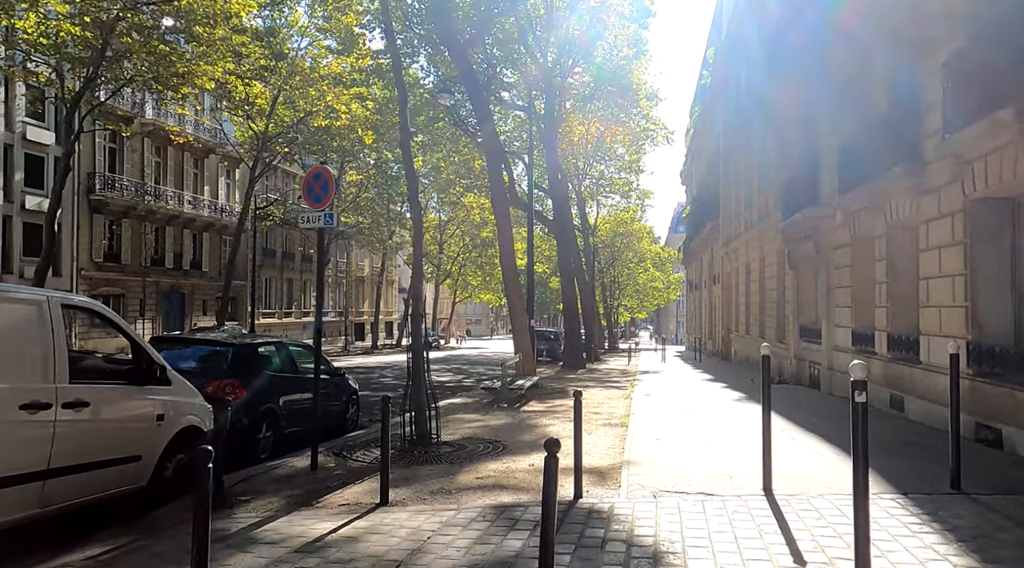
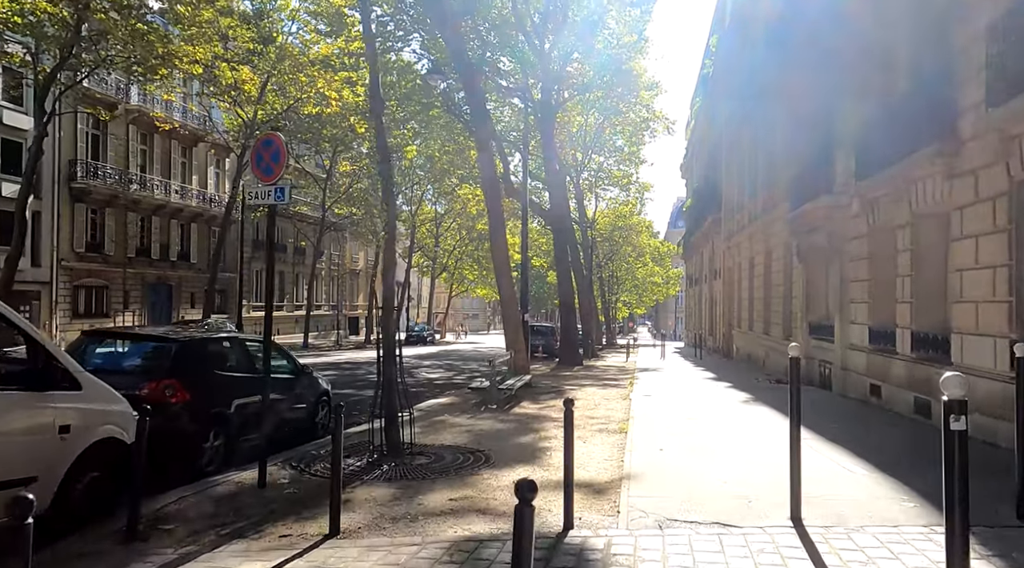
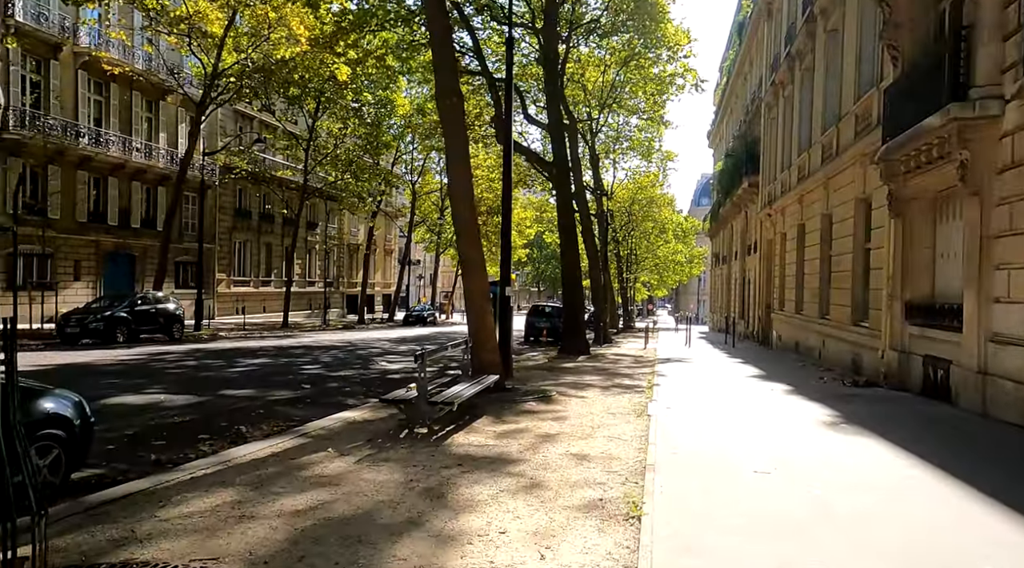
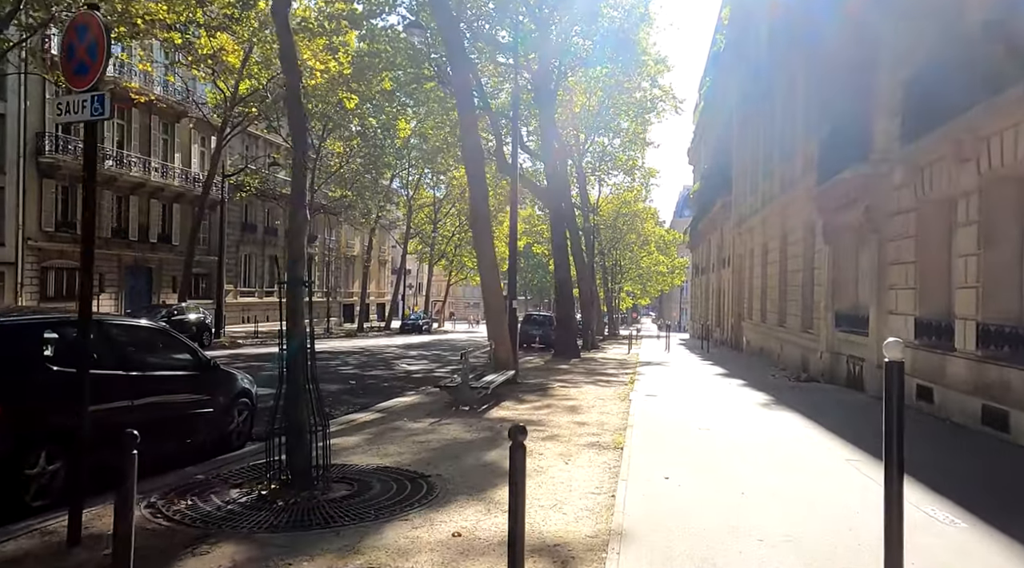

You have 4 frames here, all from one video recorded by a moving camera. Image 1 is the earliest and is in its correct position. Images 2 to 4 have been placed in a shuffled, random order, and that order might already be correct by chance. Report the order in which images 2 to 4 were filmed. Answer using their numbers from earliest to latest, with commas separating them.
2, 4, 3
